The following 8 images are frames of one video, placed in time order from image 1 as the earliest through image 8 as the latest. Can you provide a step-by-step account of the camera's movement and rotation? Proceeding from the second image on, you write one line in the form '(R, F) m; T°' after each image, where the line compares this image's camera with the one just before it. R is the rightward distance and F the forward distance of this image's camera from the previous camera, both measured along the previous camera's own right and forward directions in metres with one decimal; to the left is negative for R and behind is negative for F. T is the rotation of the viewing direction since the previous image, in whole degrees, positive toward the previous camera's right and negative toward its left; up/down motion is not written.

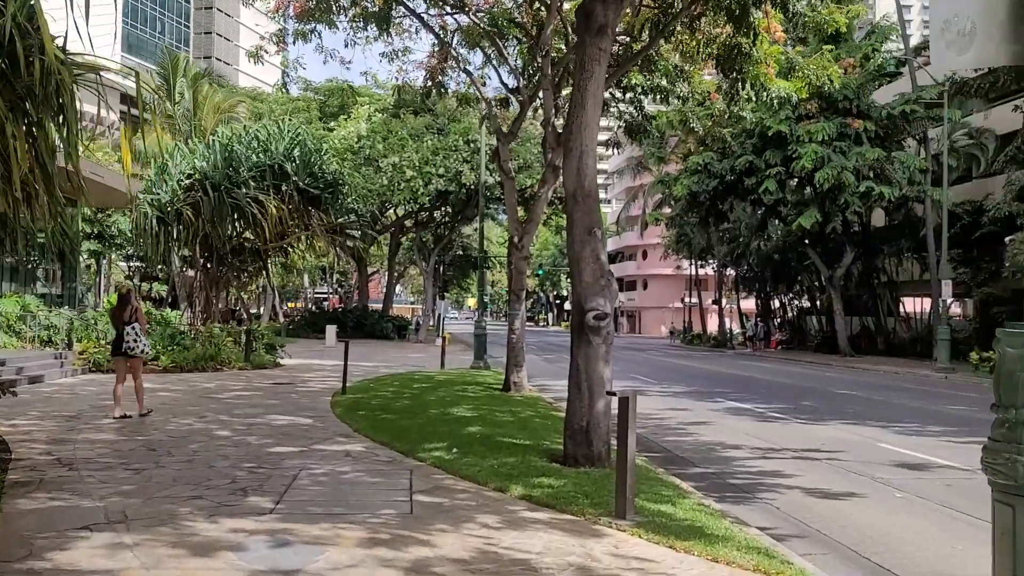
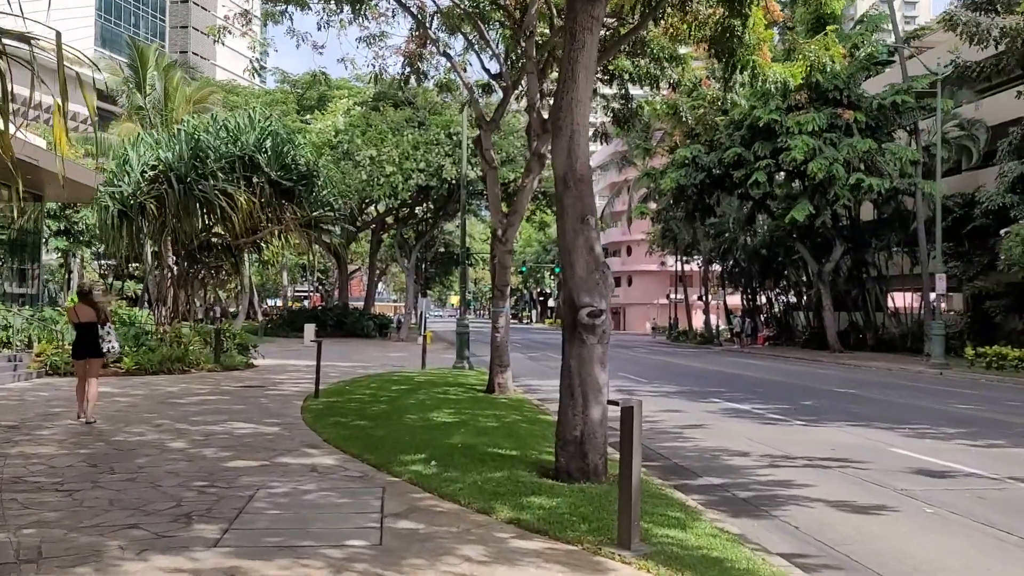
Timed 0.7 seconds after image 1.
(0.0, +0.8) m; +1°
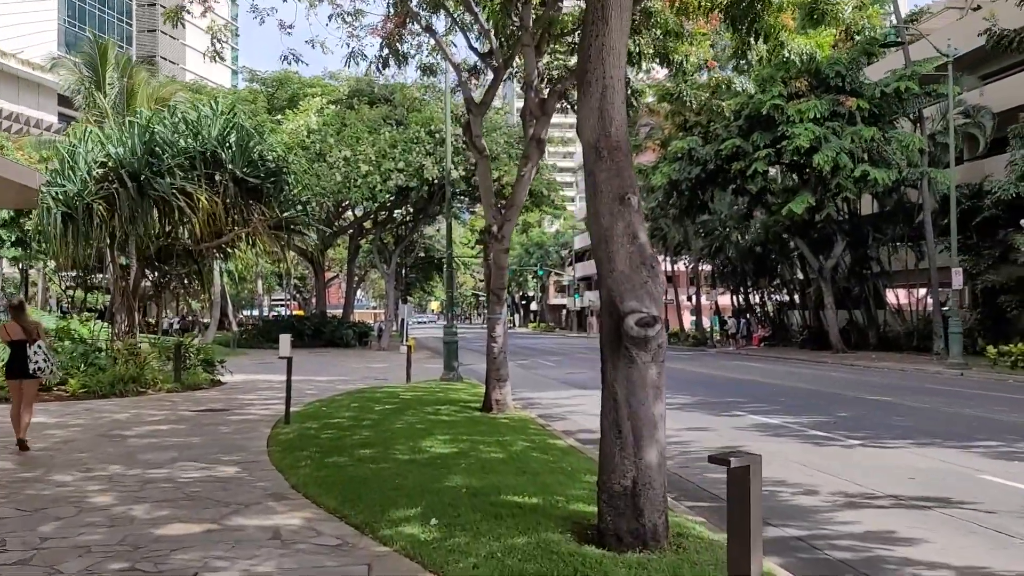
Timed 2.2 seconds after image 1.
(-0.3, +1.7) m; +1°
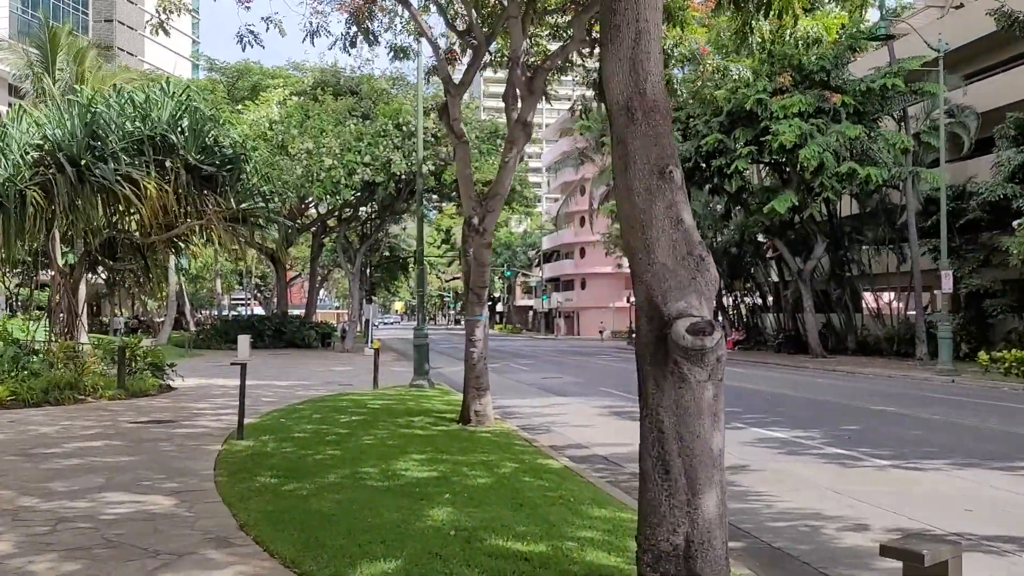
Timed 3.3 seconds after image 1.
(-0.2, +1.2) m; +2°
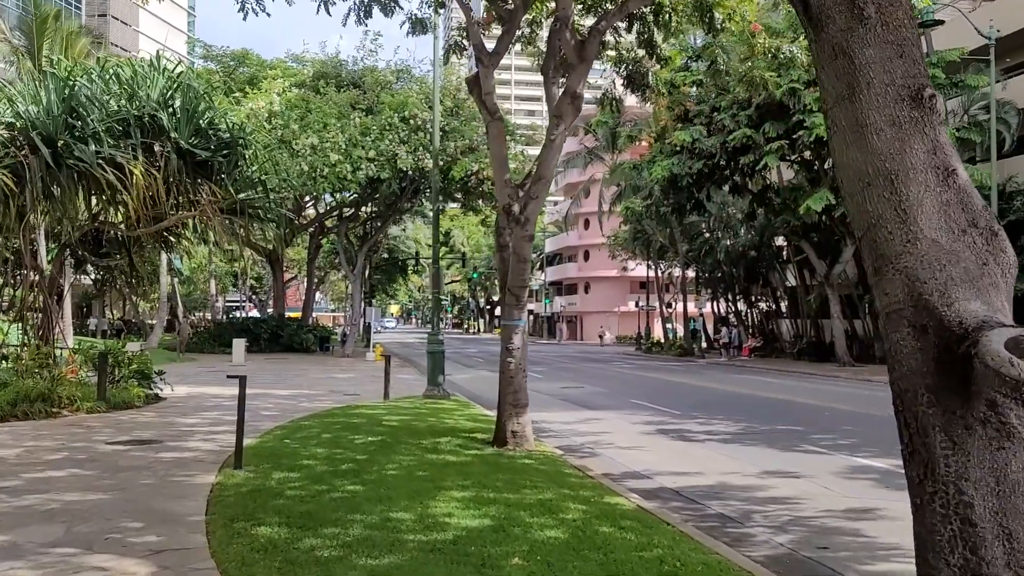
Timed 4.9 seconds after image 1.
(-0.6, +1.6) m; 0°
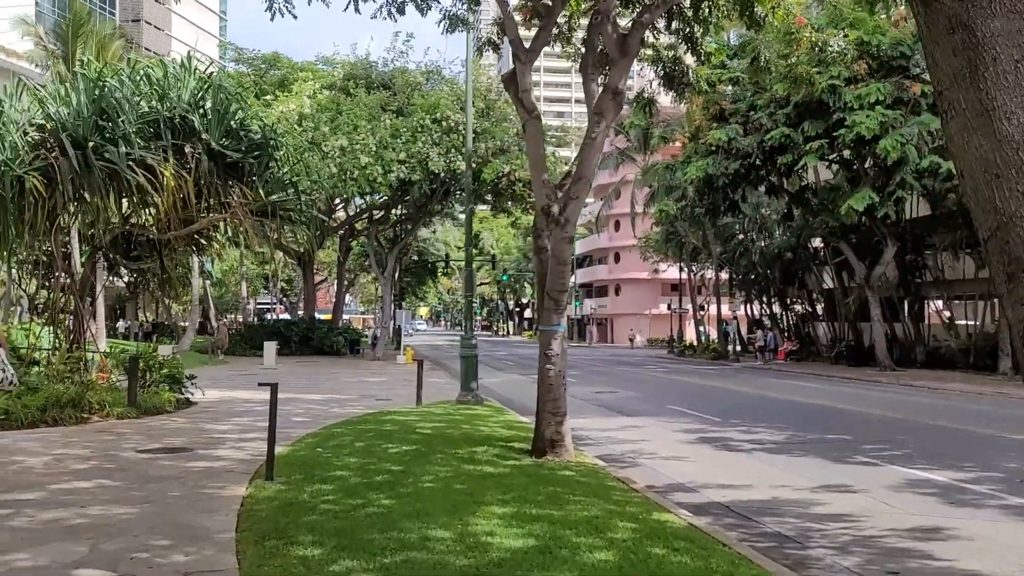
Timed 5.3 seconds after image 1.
(-0.1, +0.4) m; -2°
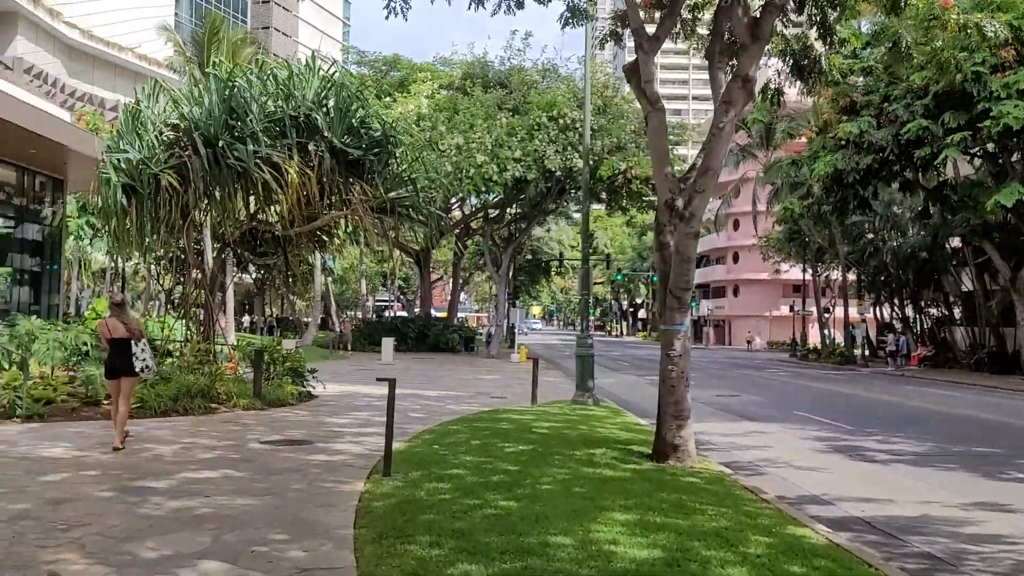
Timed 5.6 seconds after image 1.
(-0.1, +0.3) m; -8°
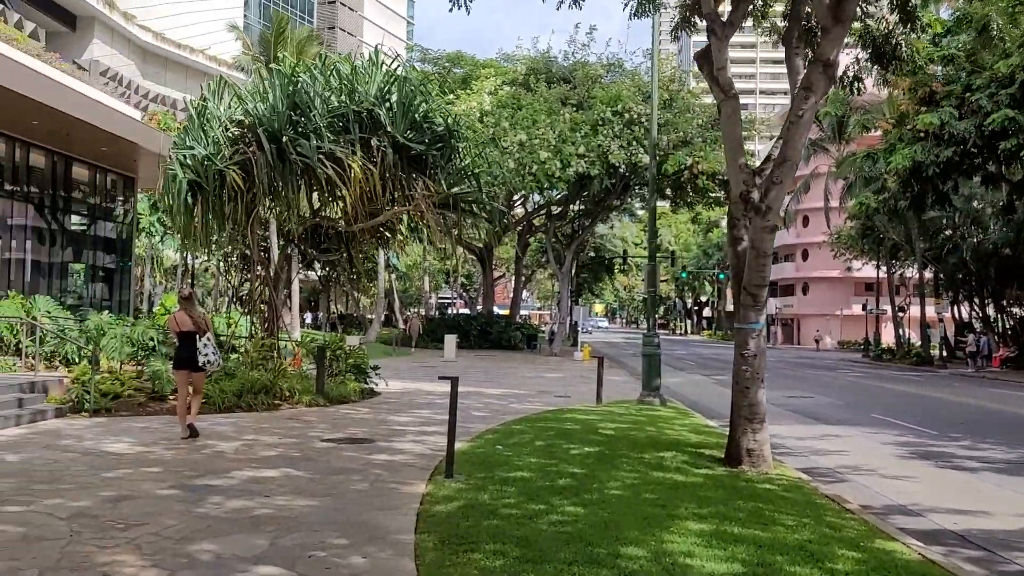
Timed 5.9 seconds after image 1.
(0.0, +0.3) m; -4°
